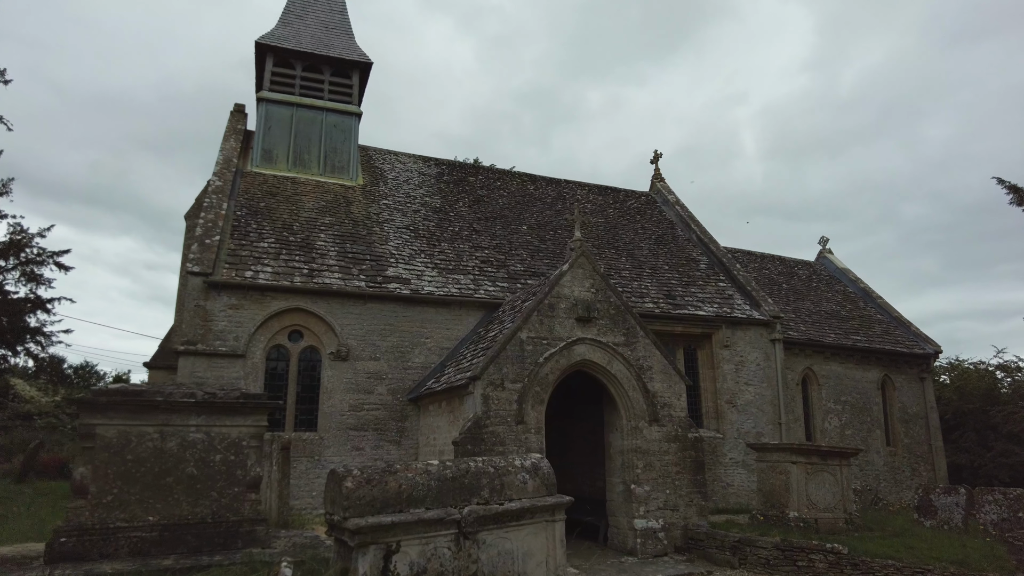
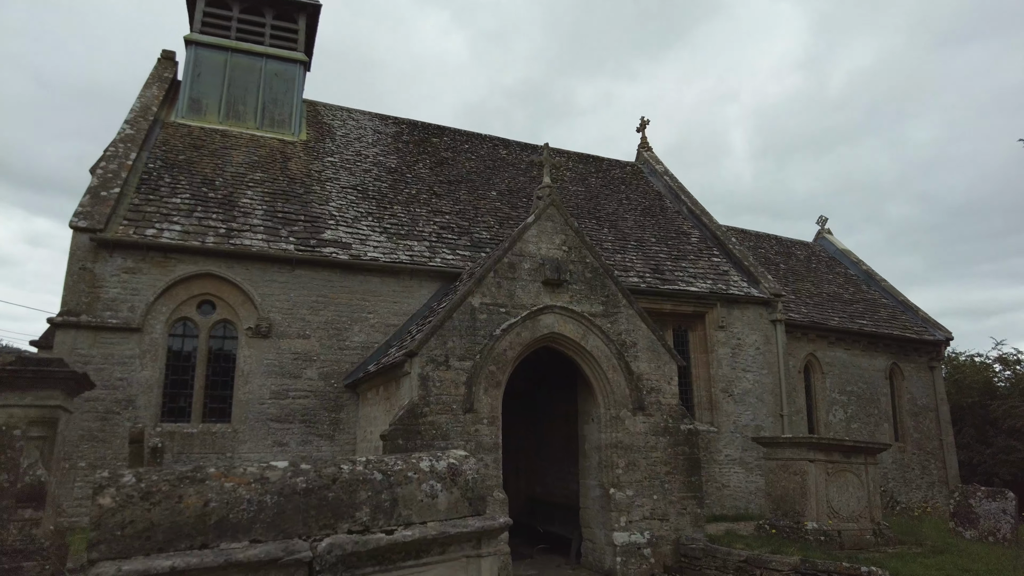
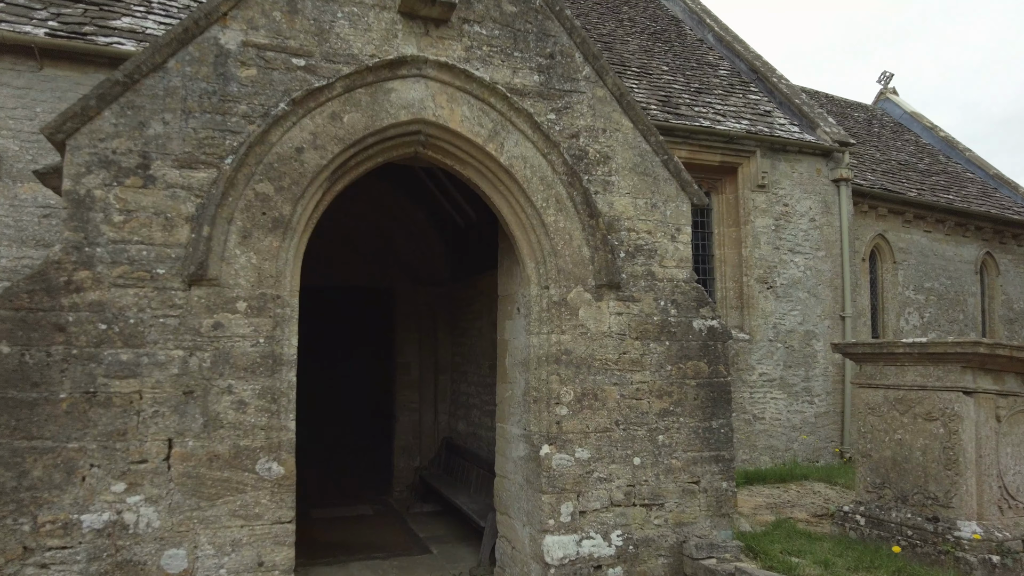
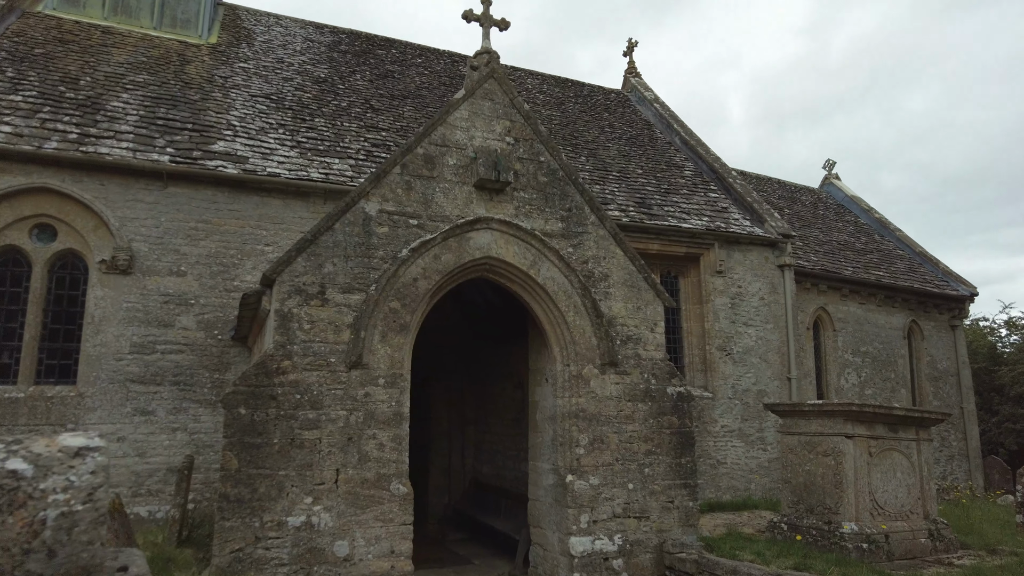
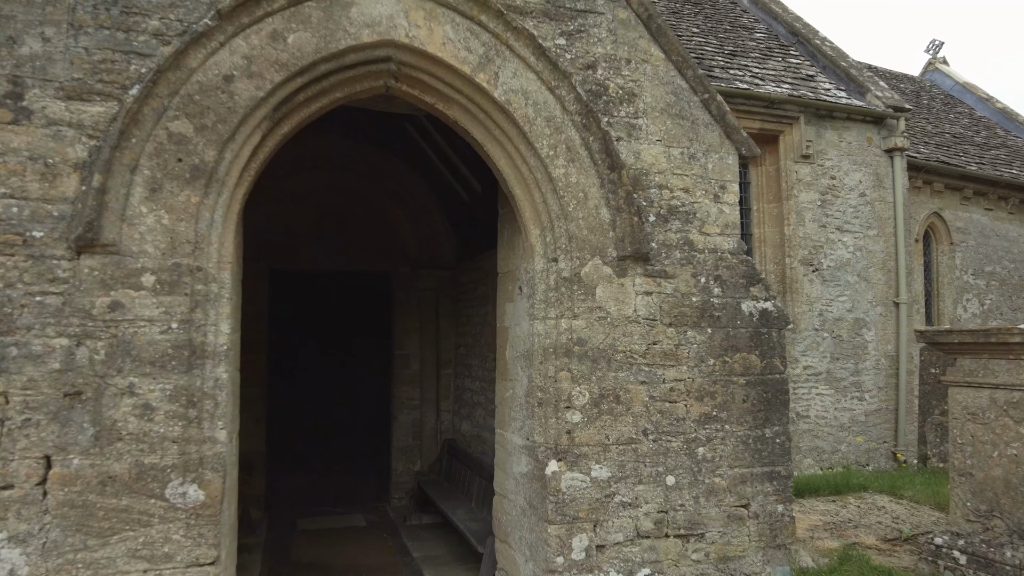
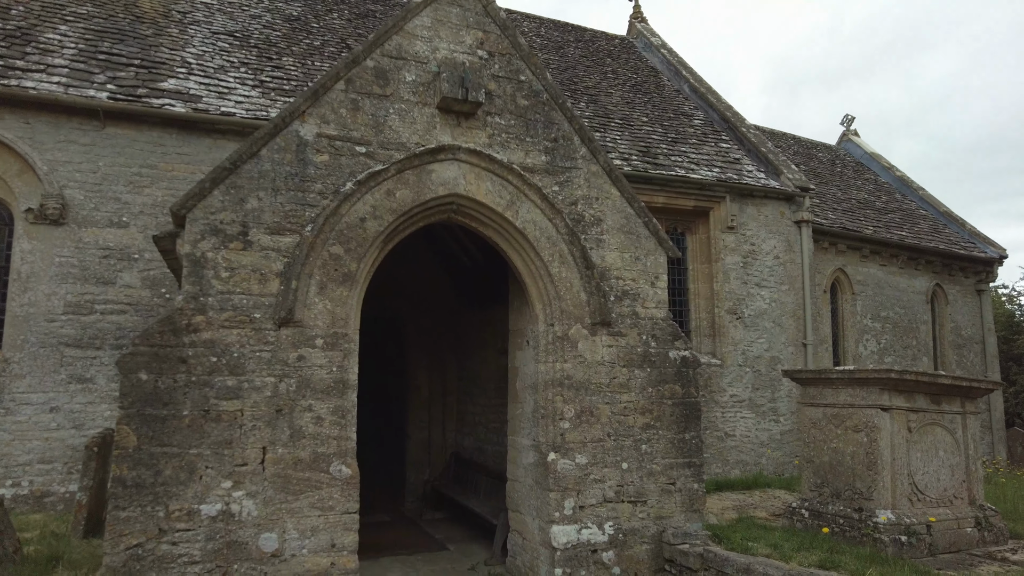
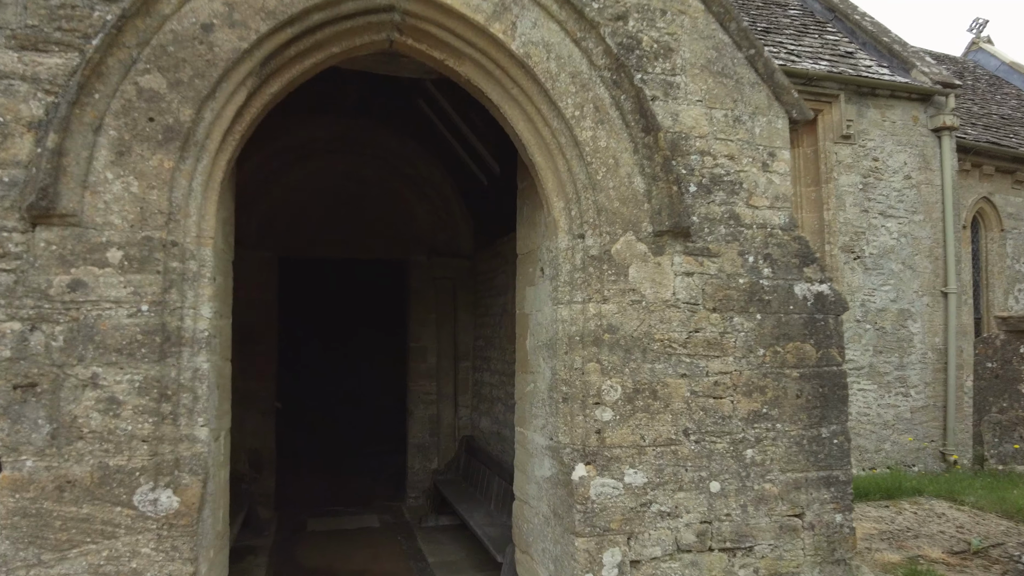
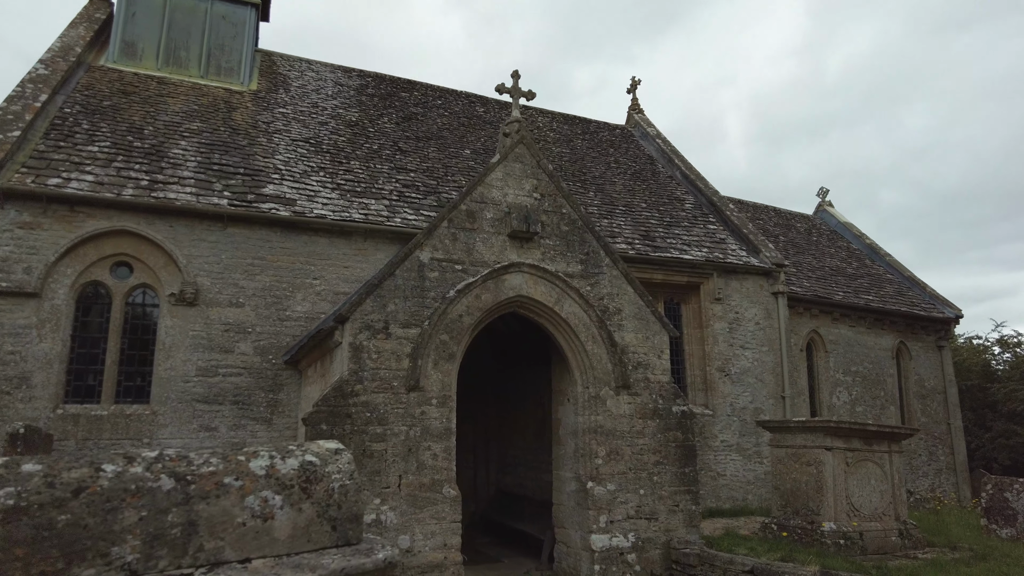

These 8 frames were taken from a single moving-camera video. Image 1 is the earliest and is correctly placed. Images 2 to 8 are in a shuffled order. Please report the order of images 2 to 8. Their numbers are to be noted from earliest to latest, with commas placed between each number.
2, 8, 4, 6, 3, 5, 7
